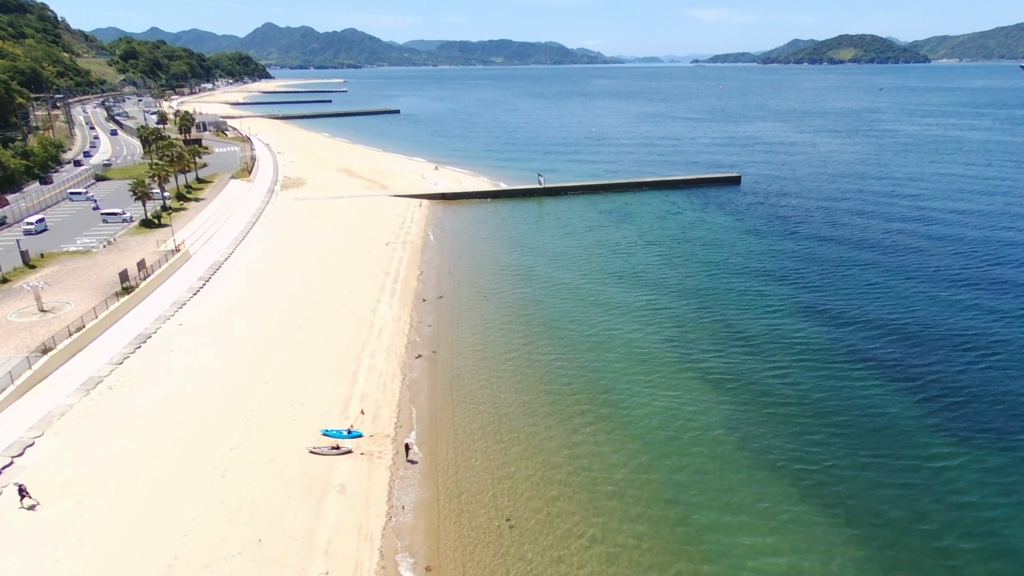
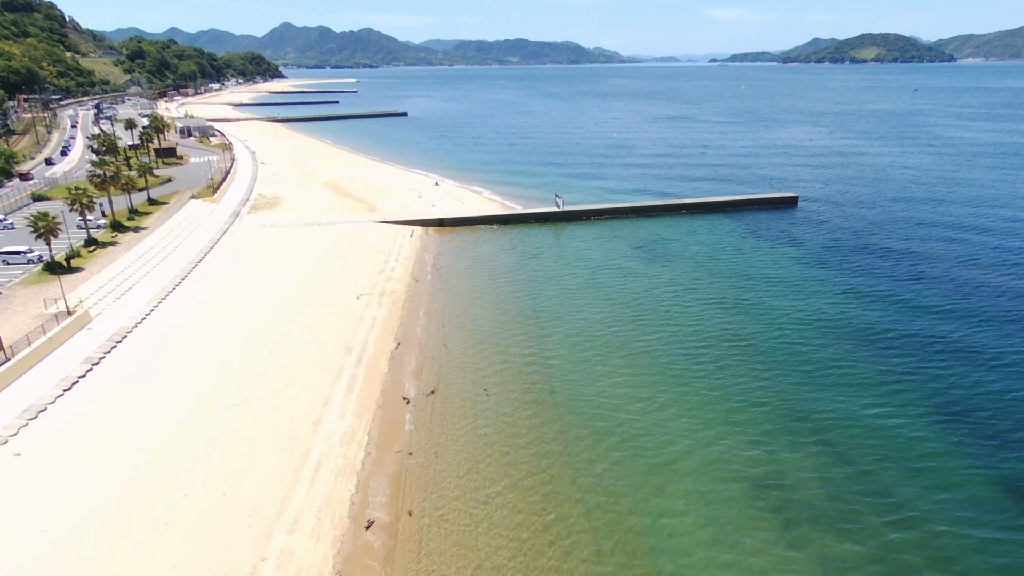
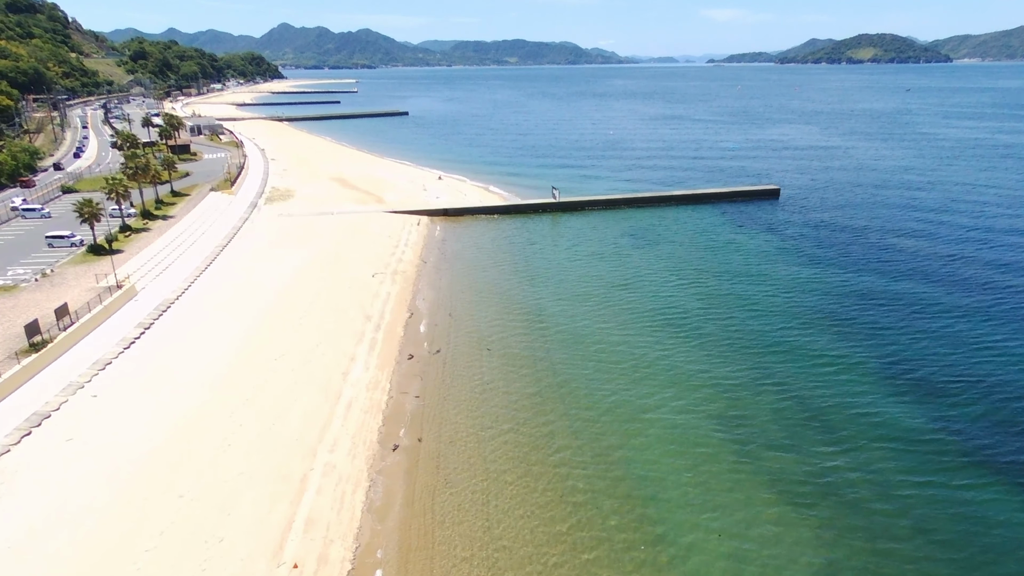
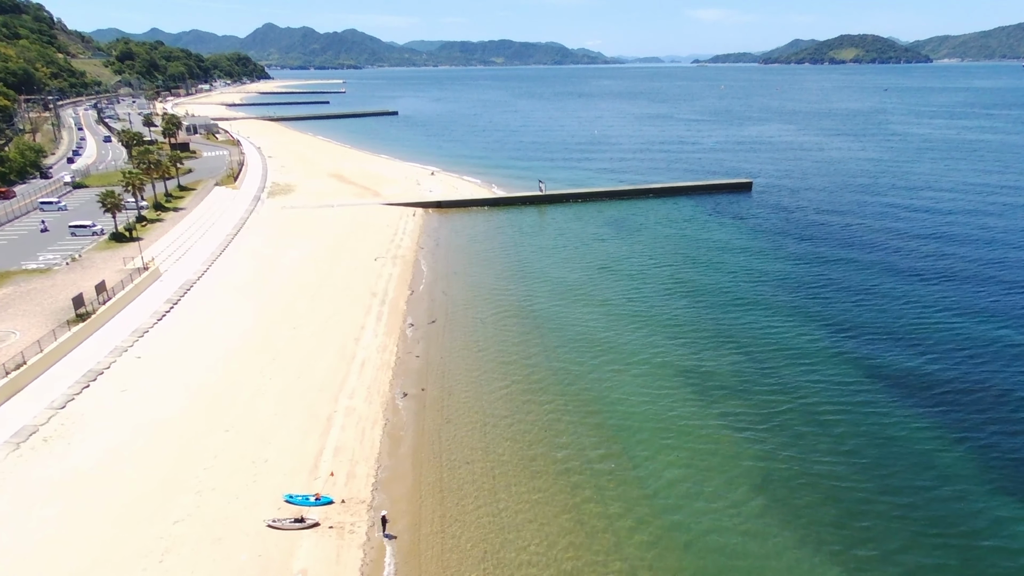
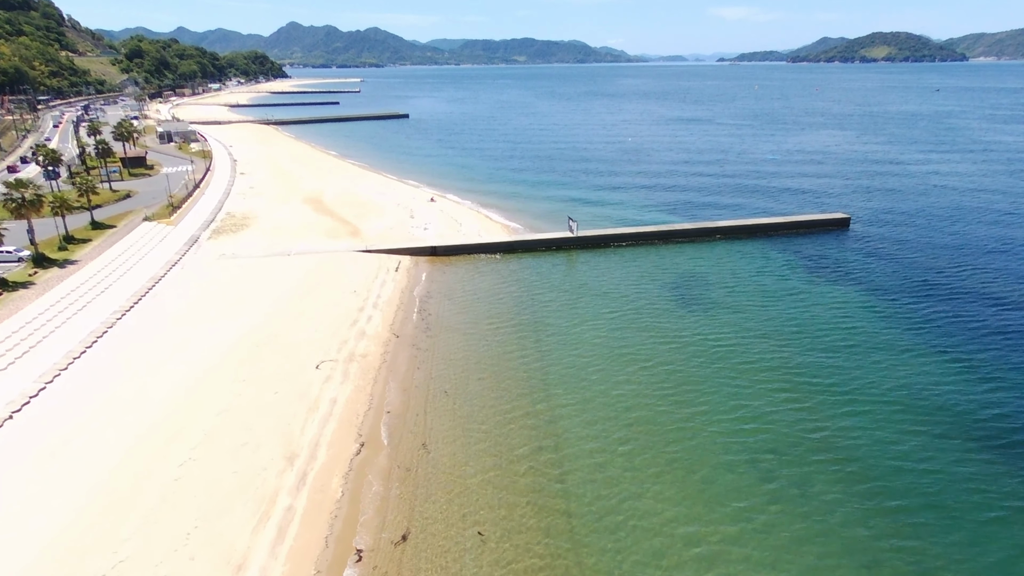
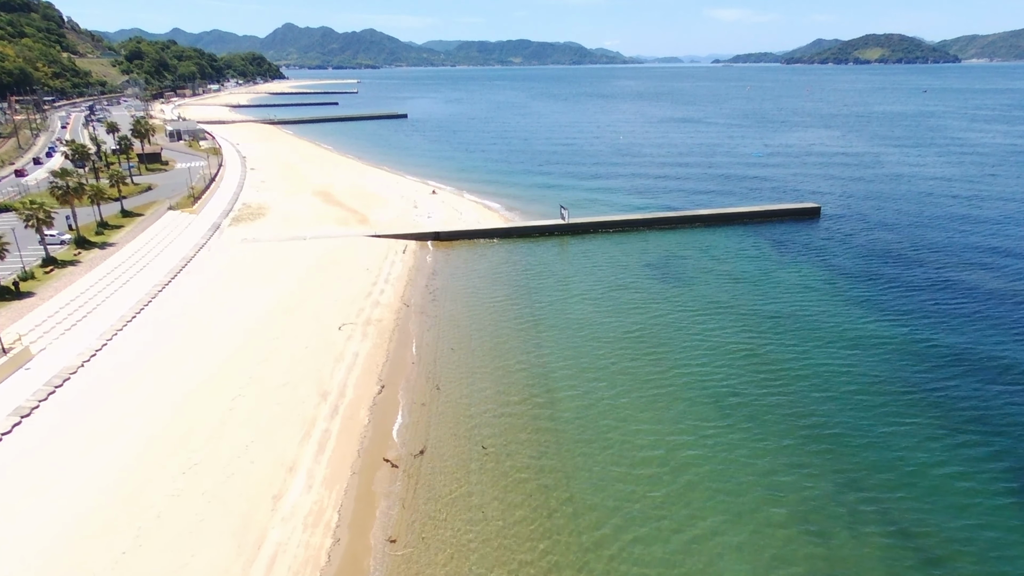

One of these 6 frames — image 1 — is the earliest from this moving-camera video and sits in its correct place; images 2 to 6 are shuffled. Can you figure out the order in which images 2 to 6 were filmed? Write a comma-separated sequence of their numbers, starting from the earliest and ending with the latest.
4, 3, 2, 6, 5
